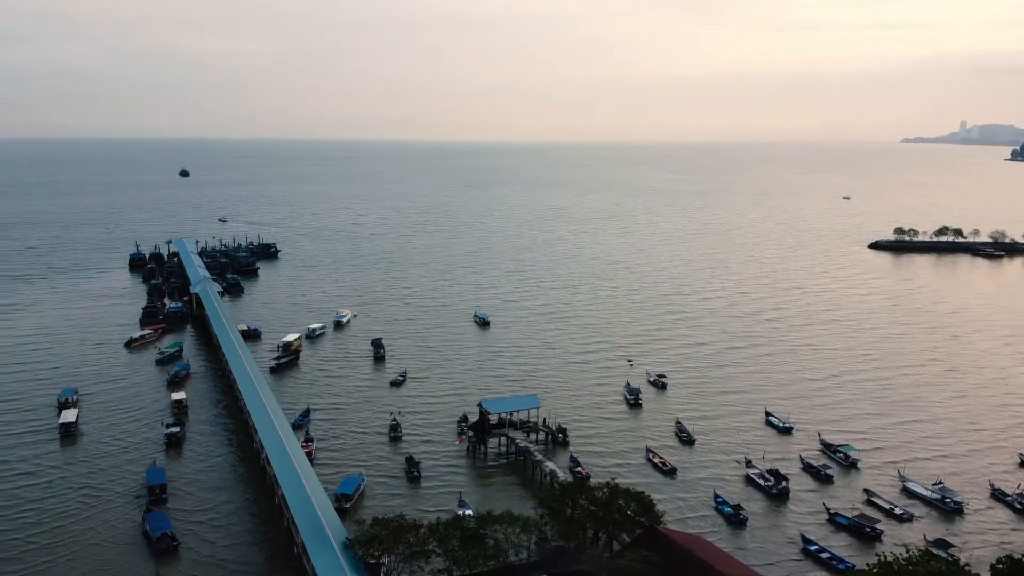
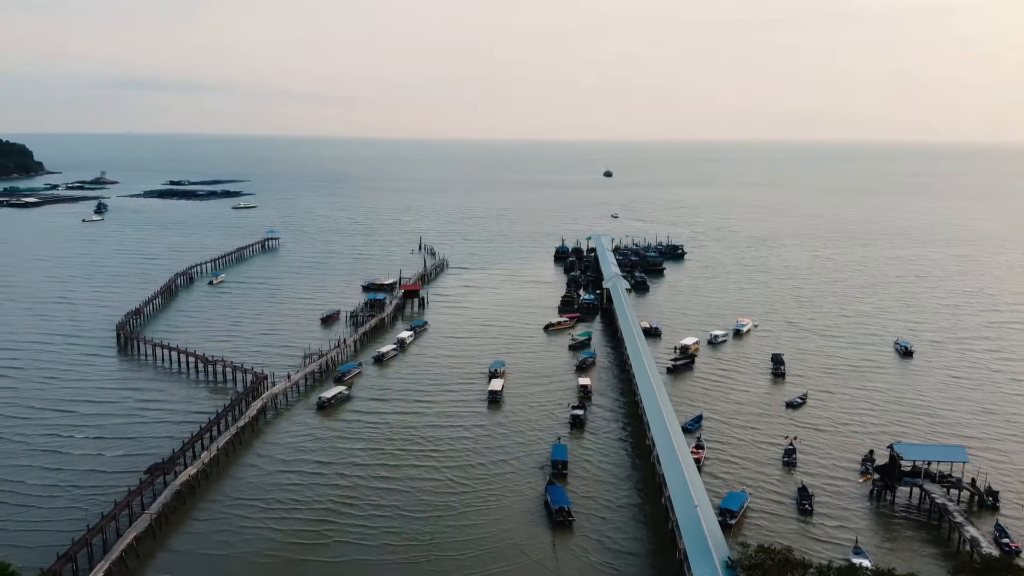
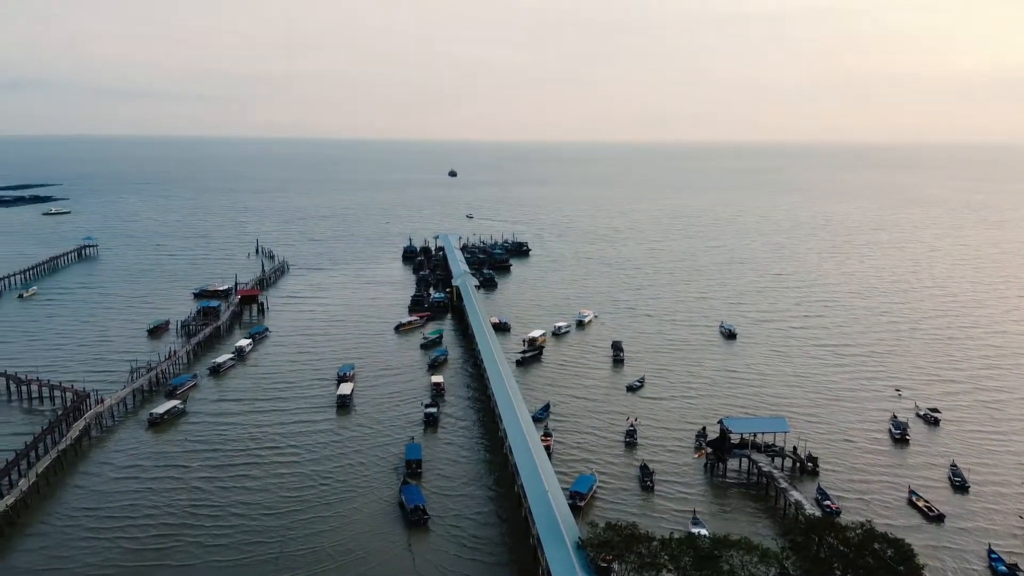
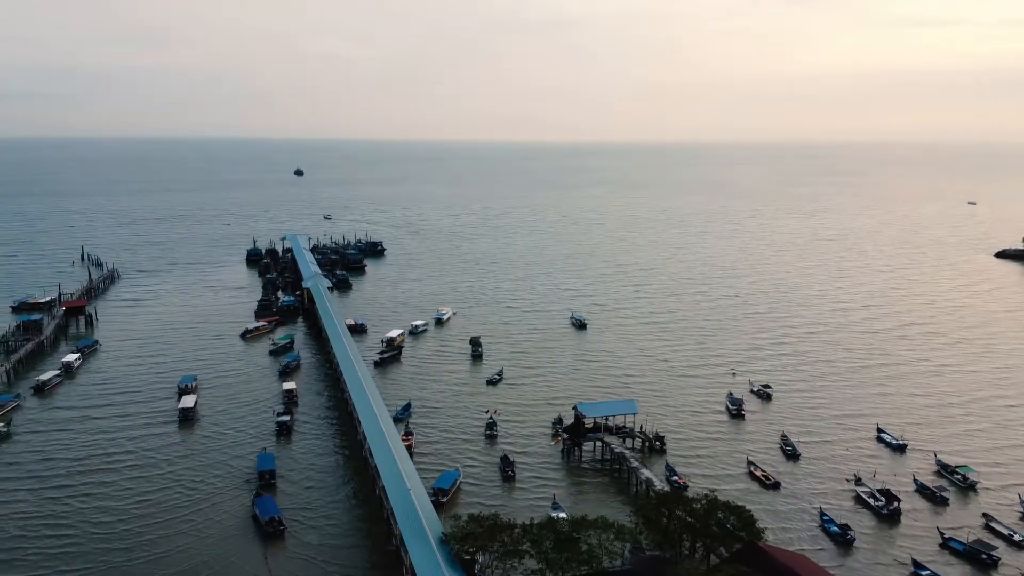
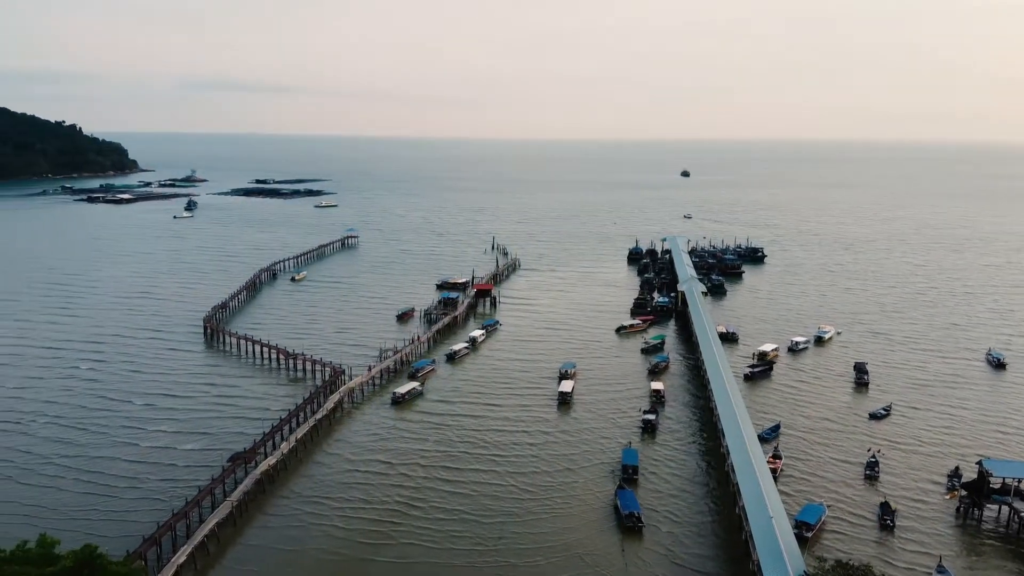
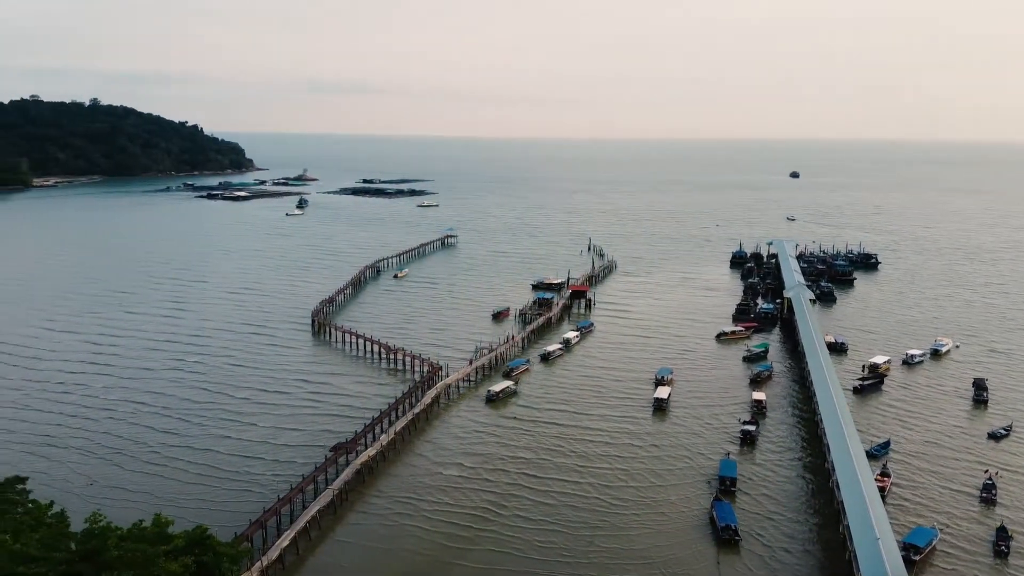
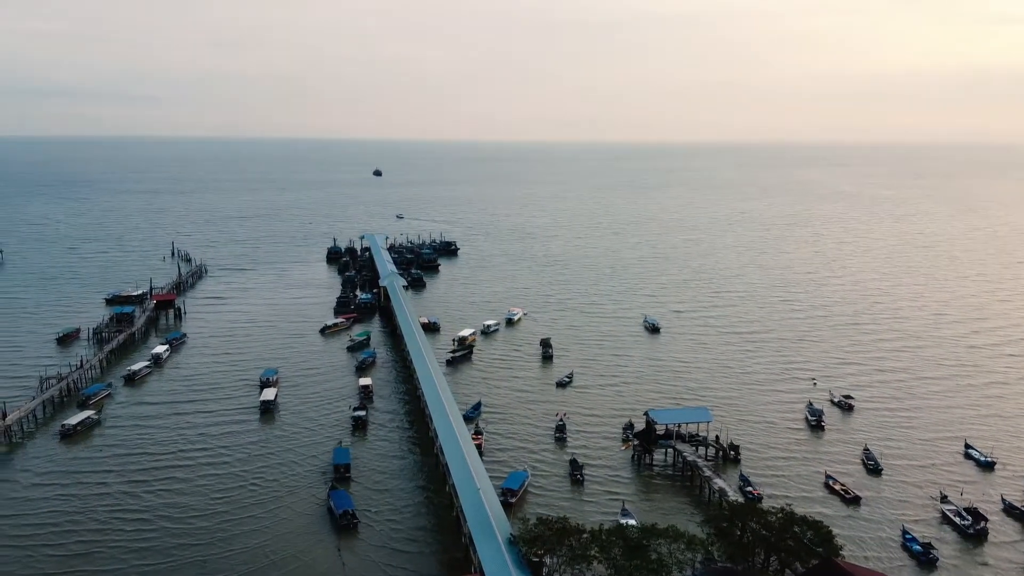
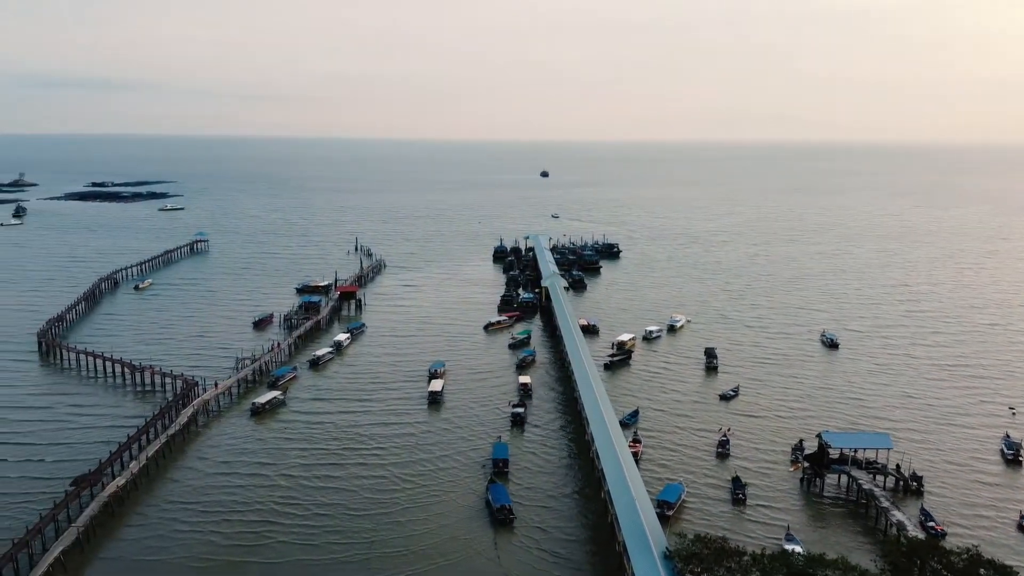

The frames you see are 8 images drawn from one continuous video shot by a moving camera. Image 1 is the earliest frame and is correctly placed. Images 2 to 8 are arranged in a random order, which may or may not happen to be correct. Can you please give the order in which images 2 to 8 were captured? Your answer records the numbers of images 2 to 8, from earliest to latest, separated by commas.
4, 7, 3, 8, 2, 5, 6
